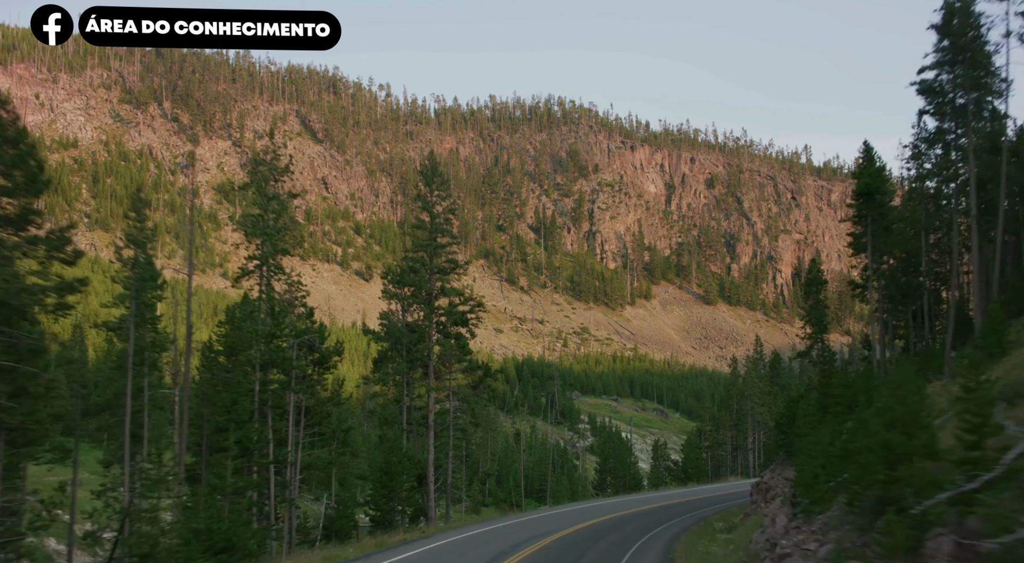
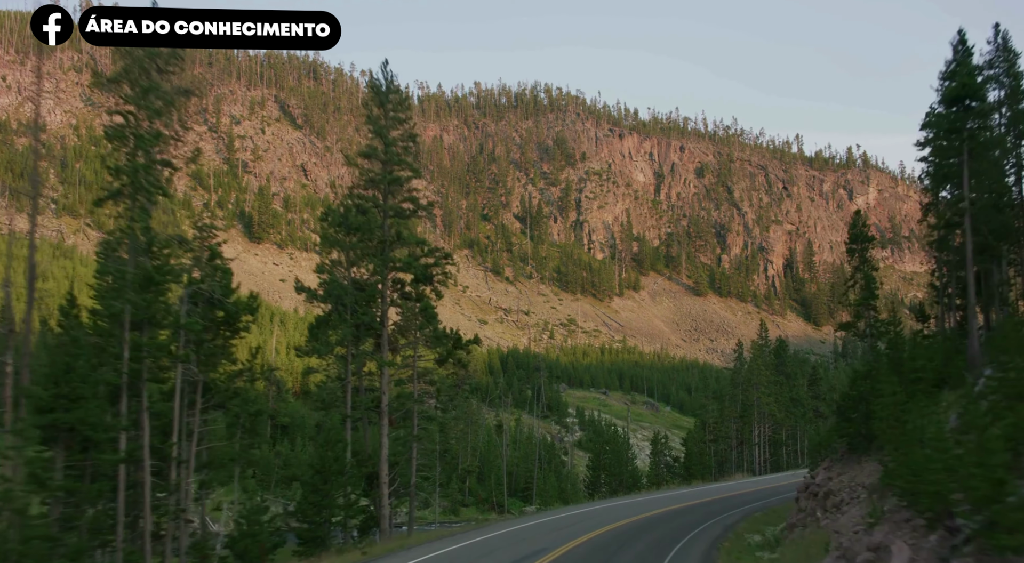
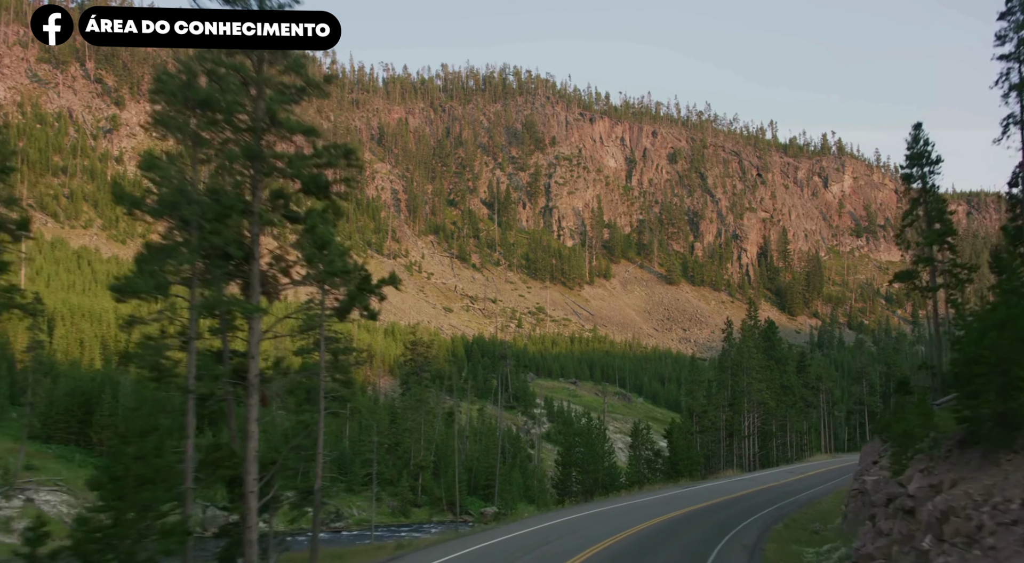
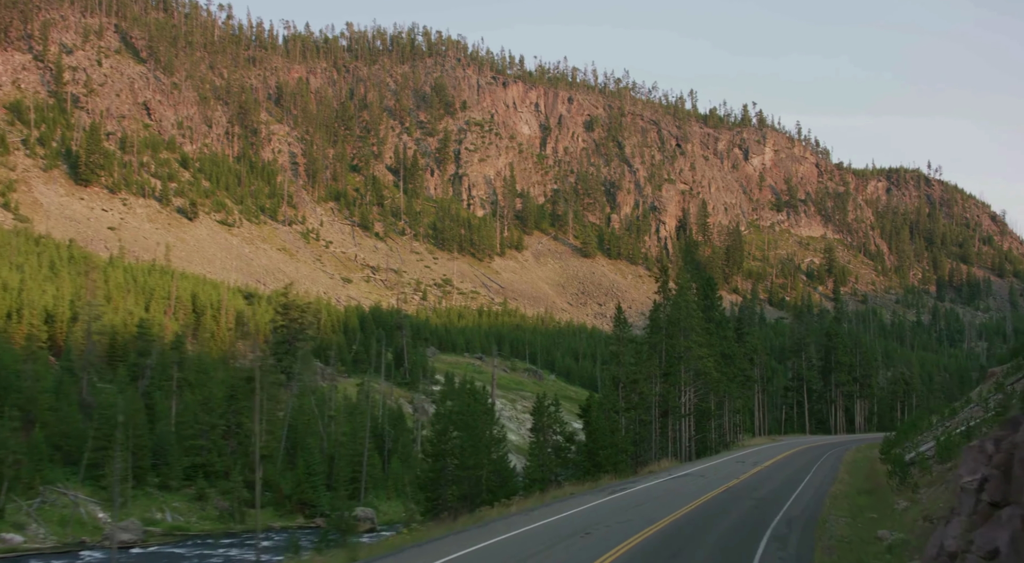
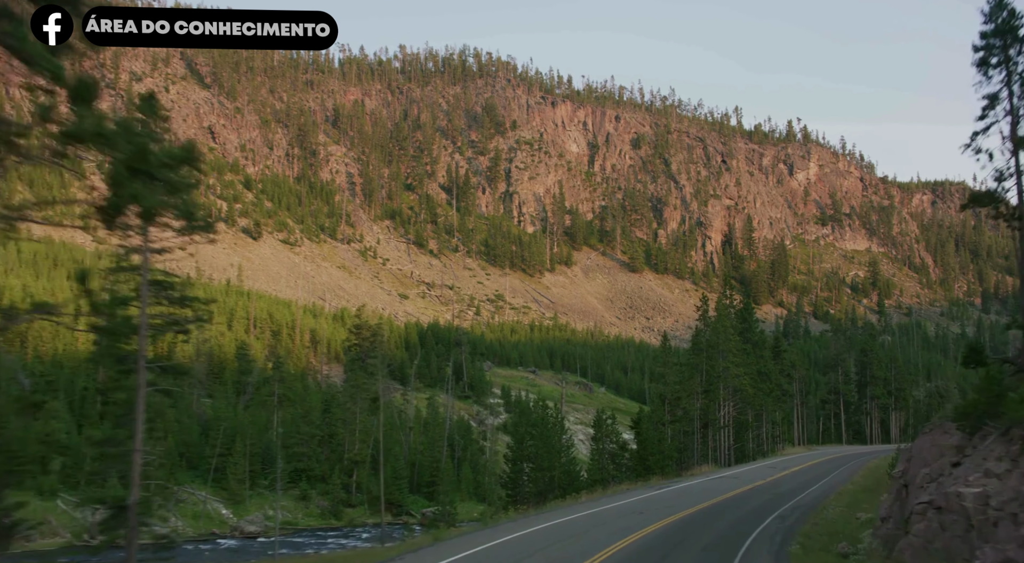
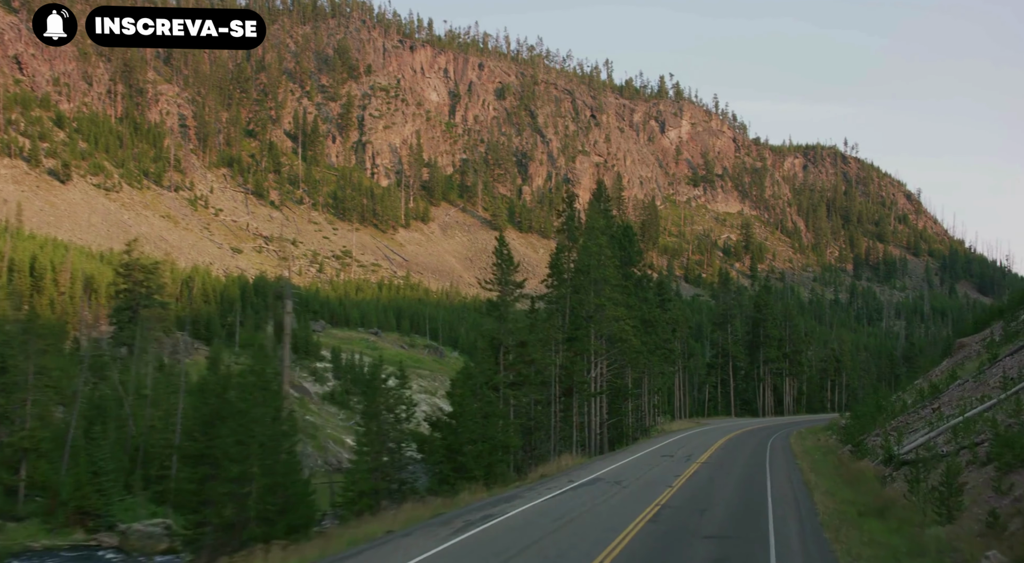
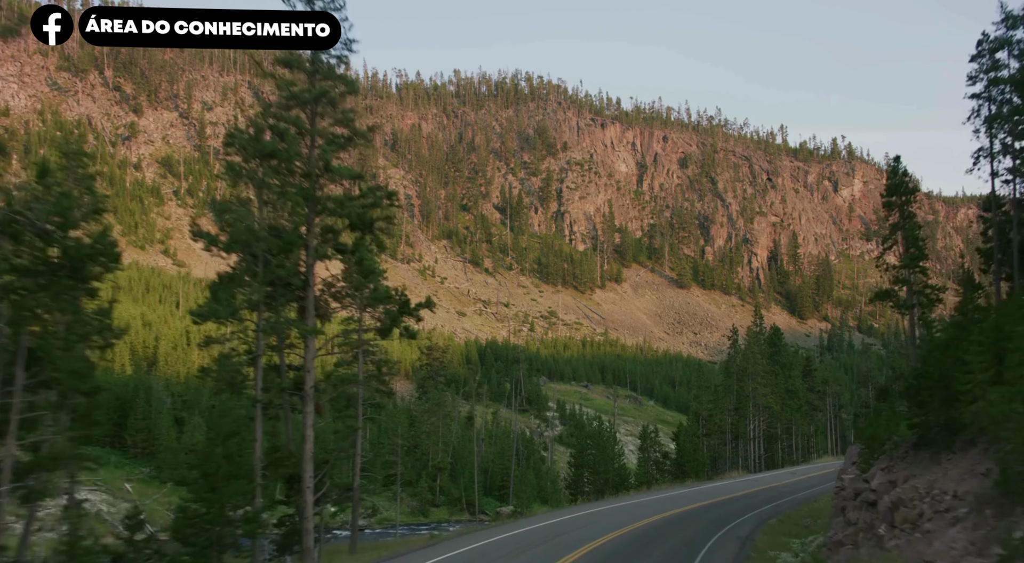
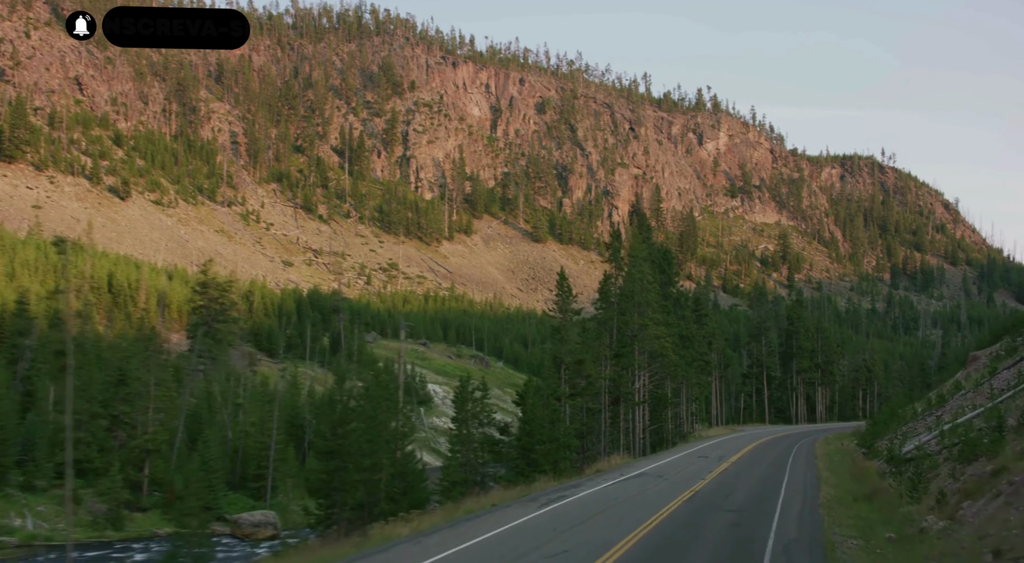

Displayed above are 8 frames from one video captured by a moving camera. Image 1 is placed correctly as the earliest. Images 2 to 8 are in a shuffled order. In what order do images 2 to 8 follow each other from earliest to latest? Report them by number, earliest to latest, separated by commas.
2, 7, 3, 5, 4, 8, 6
